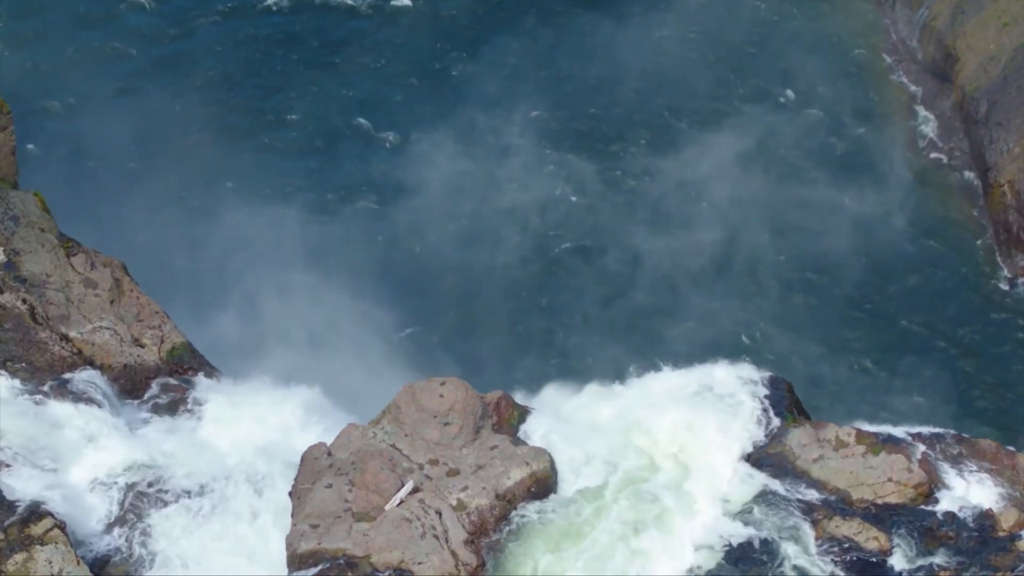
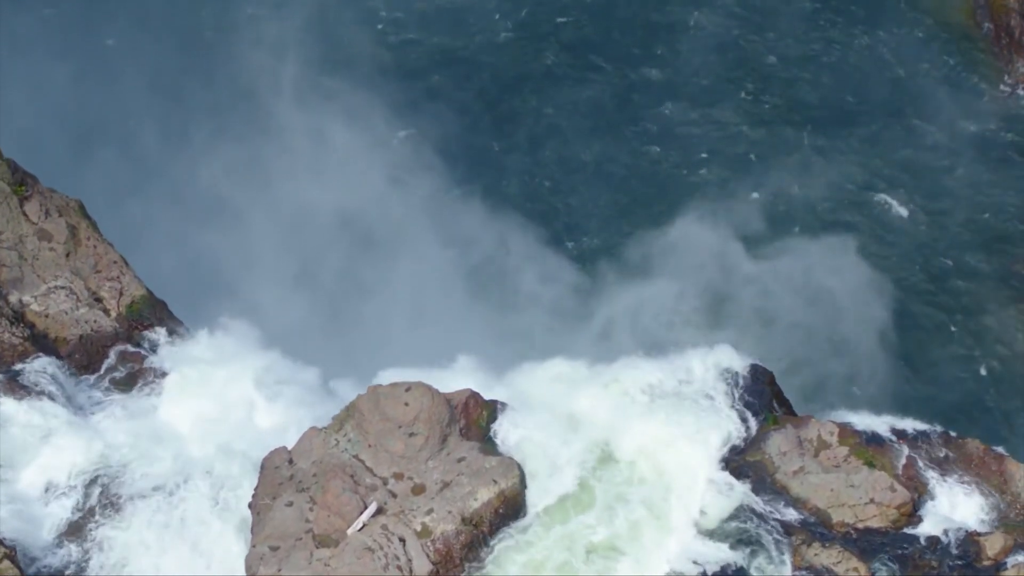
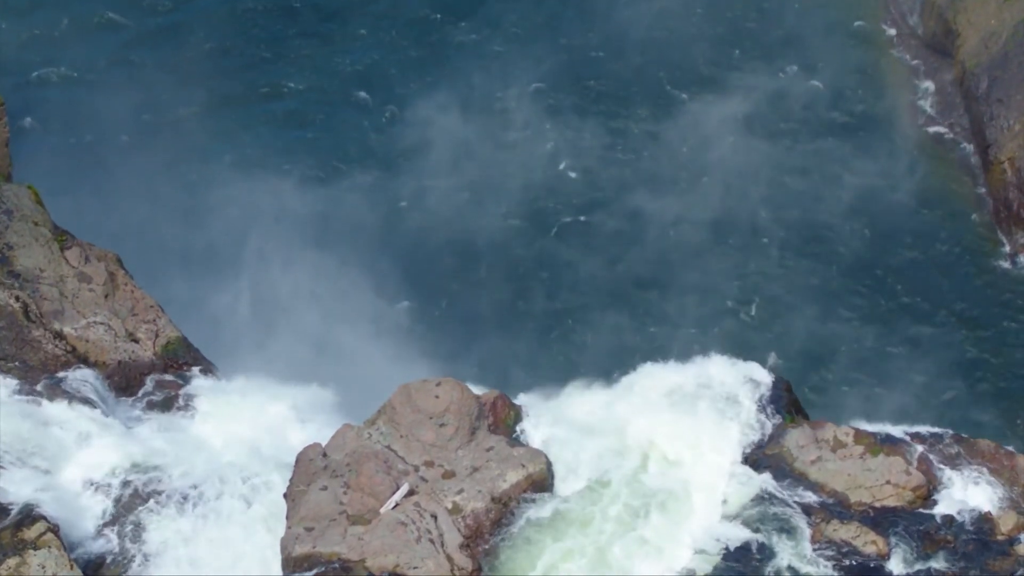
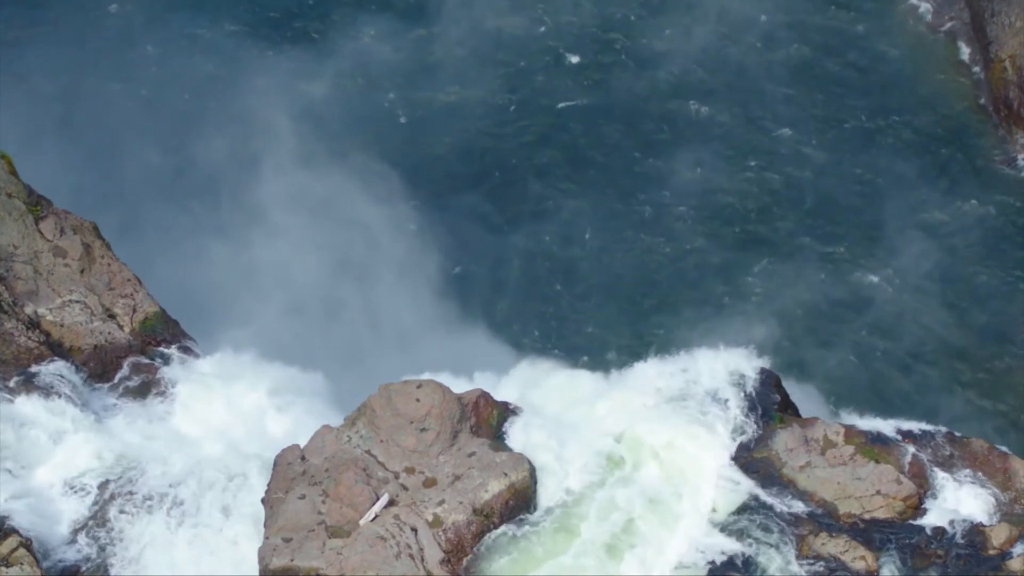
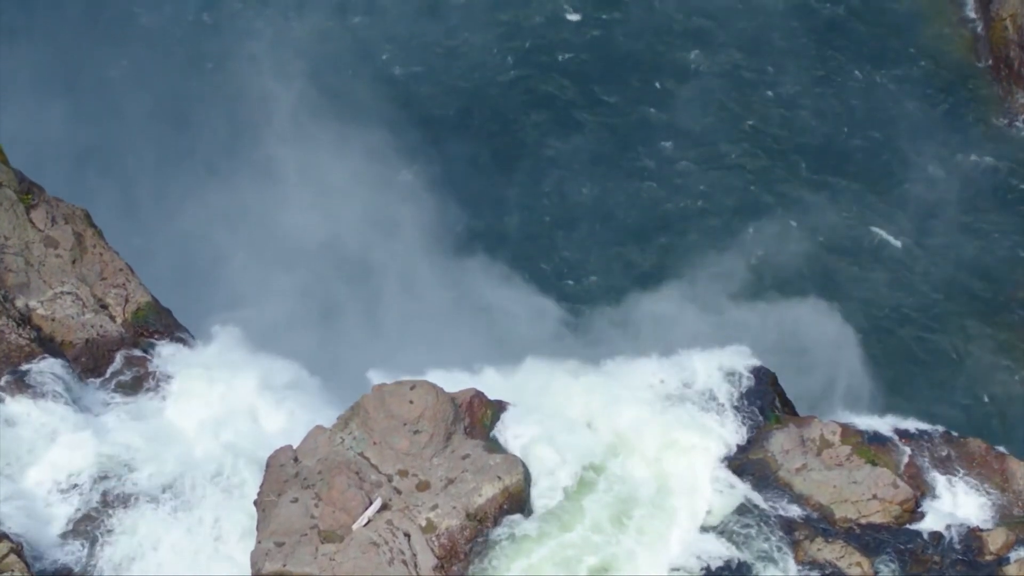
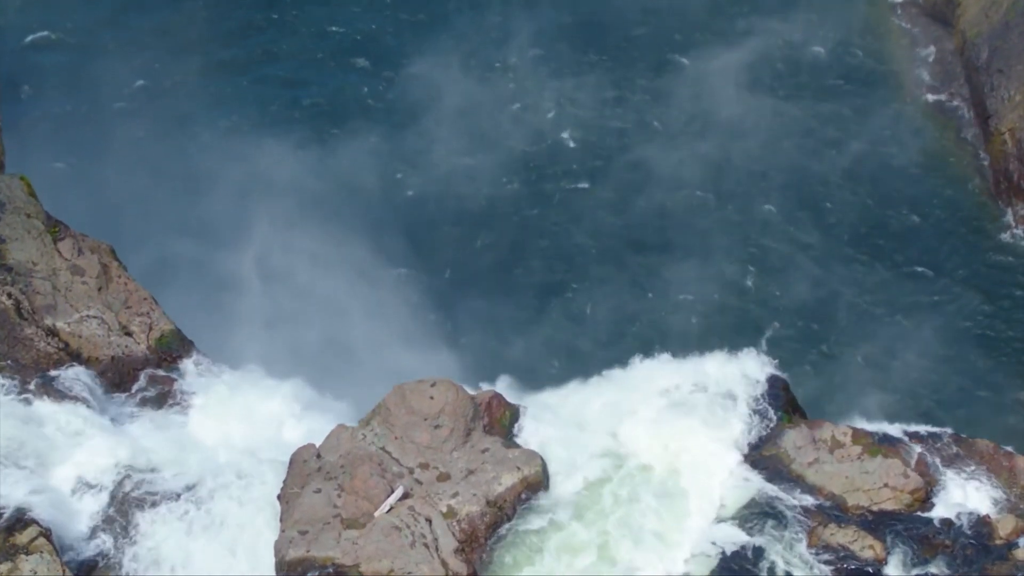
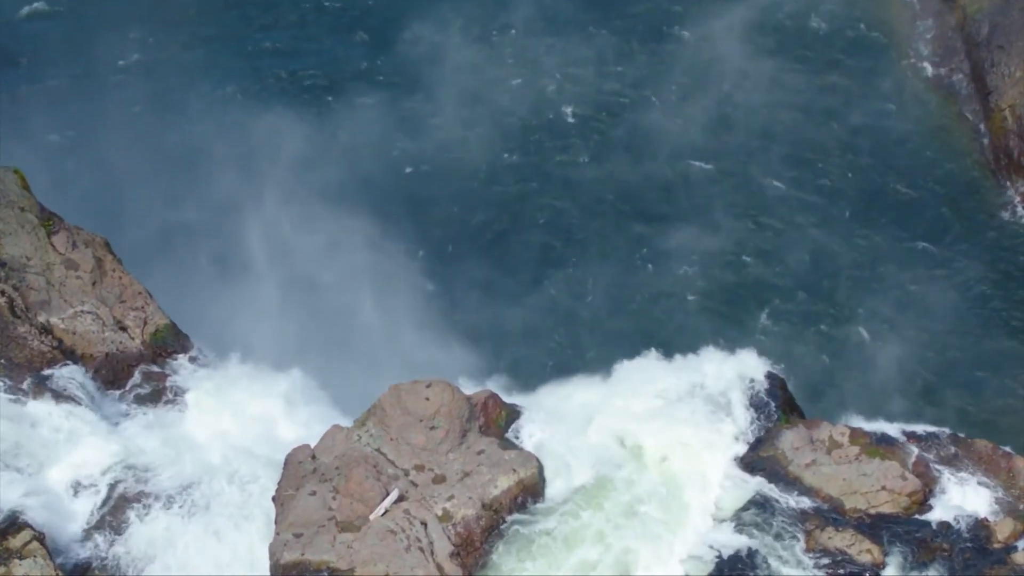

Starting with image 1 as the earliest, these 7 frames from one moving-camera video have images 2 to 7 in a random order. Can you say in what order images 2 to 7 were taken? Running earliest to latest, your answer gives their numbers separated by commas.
3, 6, 7, 4, 5, 2
